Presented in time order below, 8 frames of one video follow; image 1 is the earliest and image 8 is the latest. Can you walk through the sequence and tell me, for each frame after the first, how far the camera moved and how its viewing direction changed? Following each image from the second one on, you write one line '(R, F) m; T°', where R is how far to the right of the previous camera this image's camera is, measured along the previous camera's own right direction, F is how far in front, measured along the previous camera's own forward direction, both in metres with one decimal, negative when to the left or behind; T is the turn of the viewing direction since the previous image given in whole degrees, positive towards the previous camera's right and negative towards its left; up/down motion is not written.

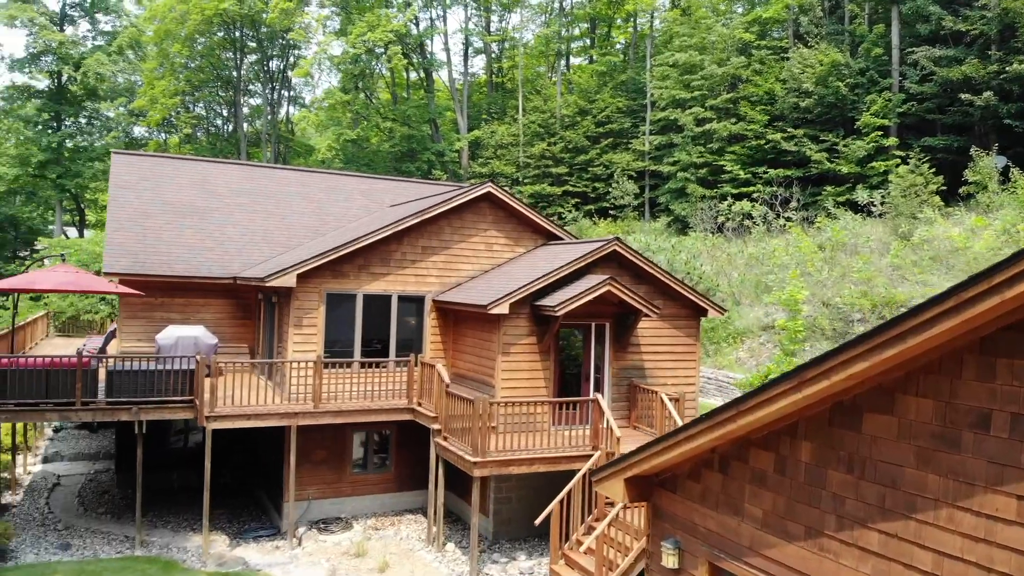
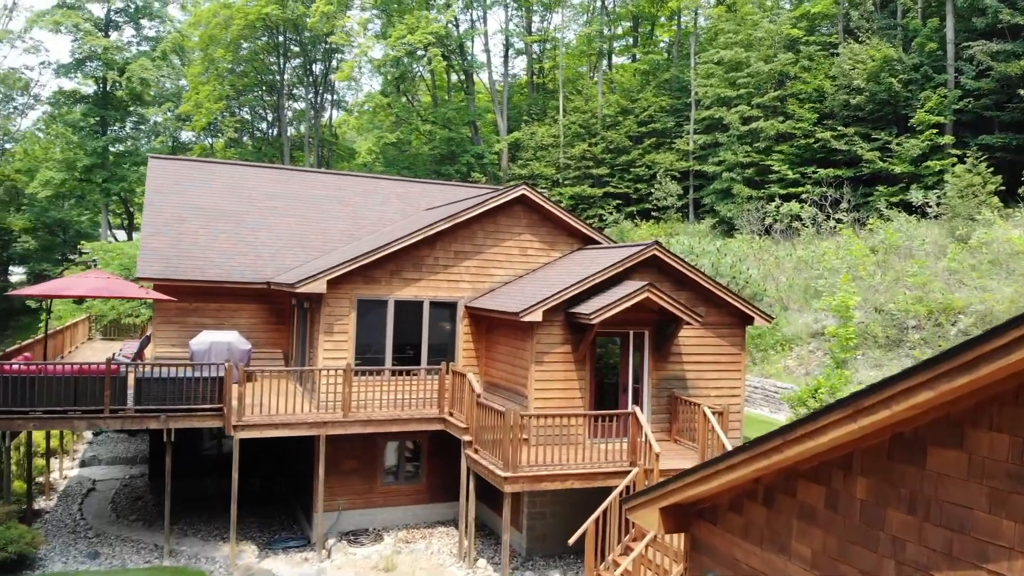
(+0.1, +0.5) m; -3°
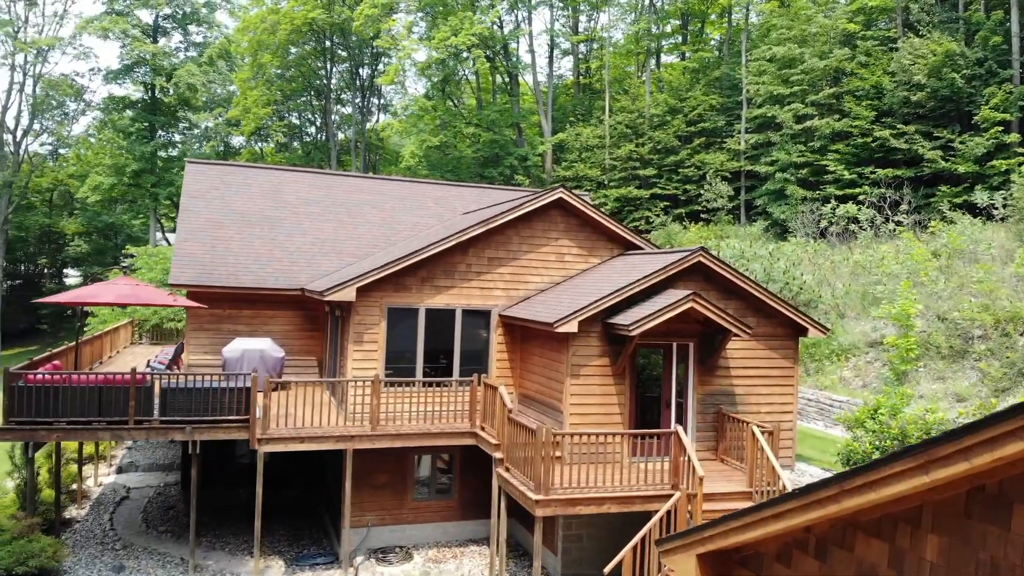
(+0.2, +0.6) m; -3°
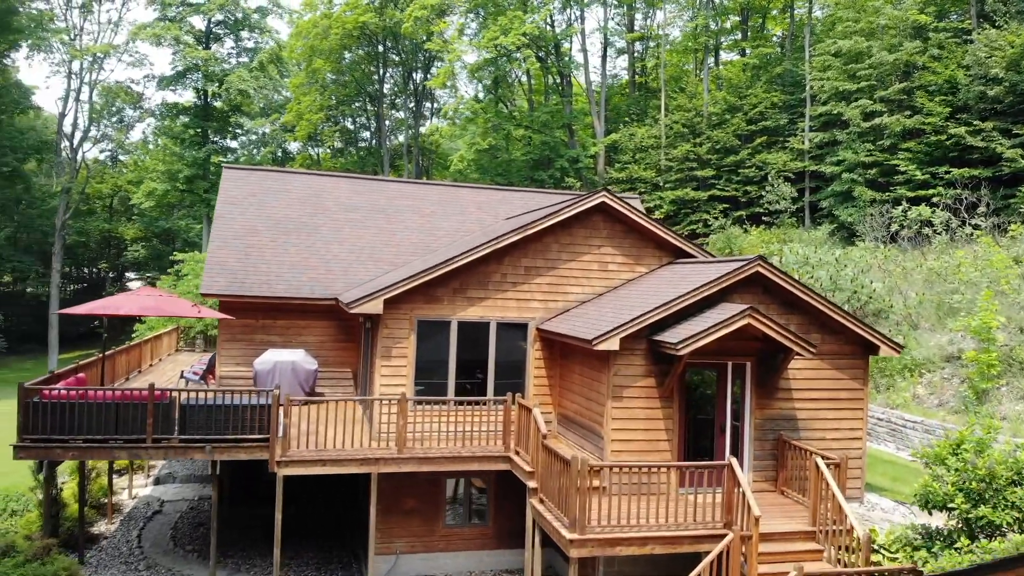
(+0.3, +0.9) m; -4°
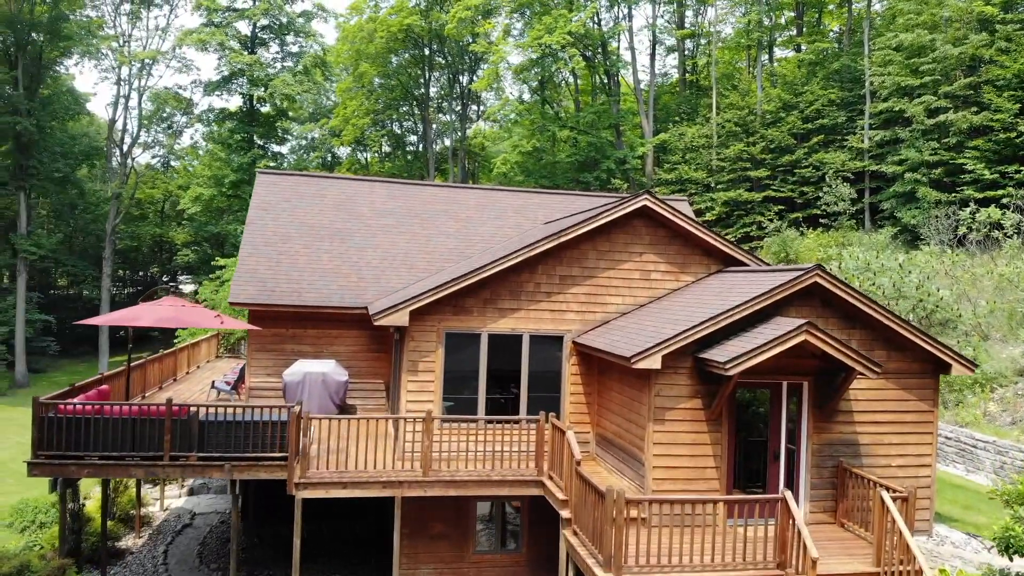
(+0.2, +0.8) m; -3°
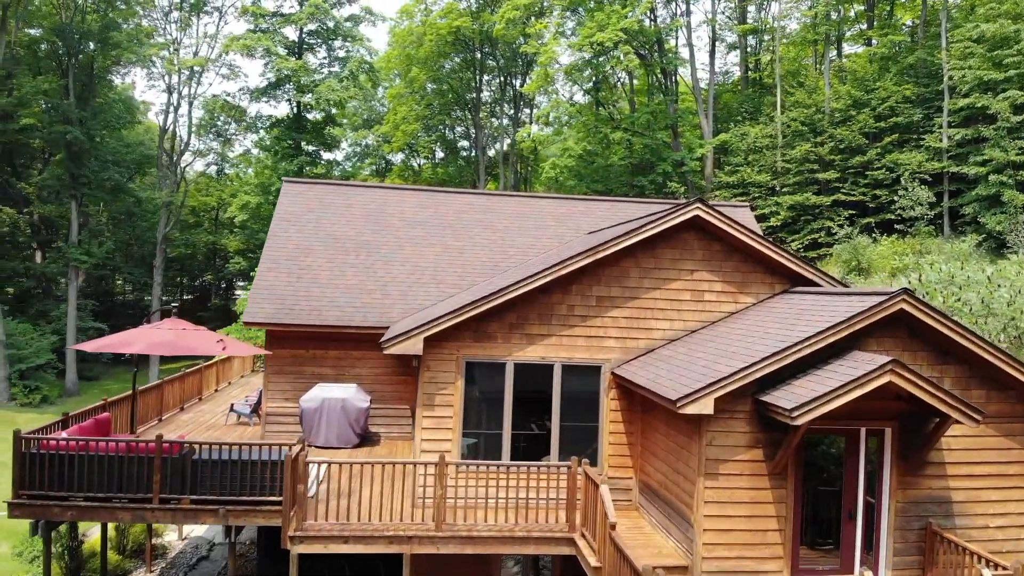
(+0.3, +1.4) m; -4°
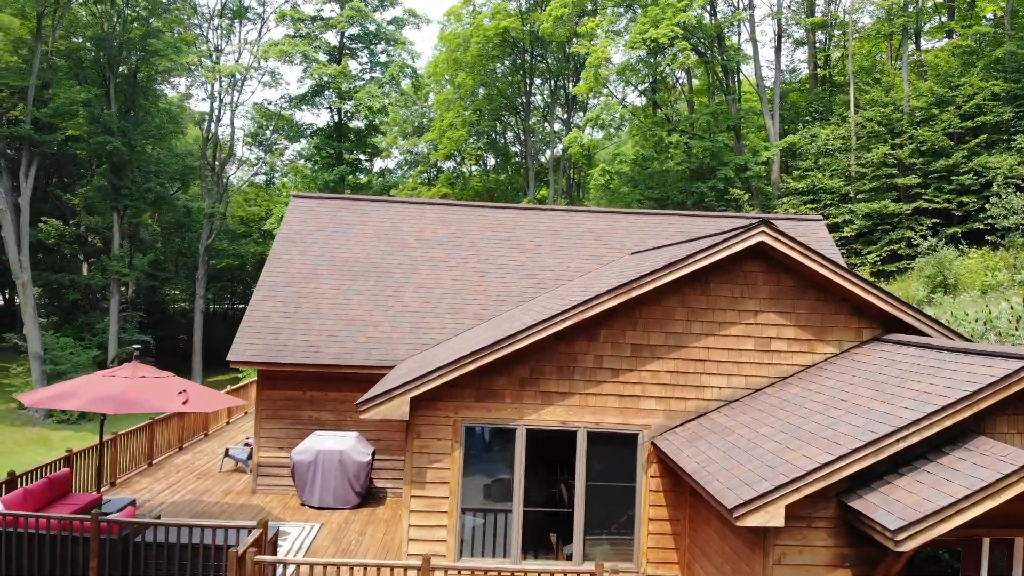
(+0.4, +2.0) m; -4°
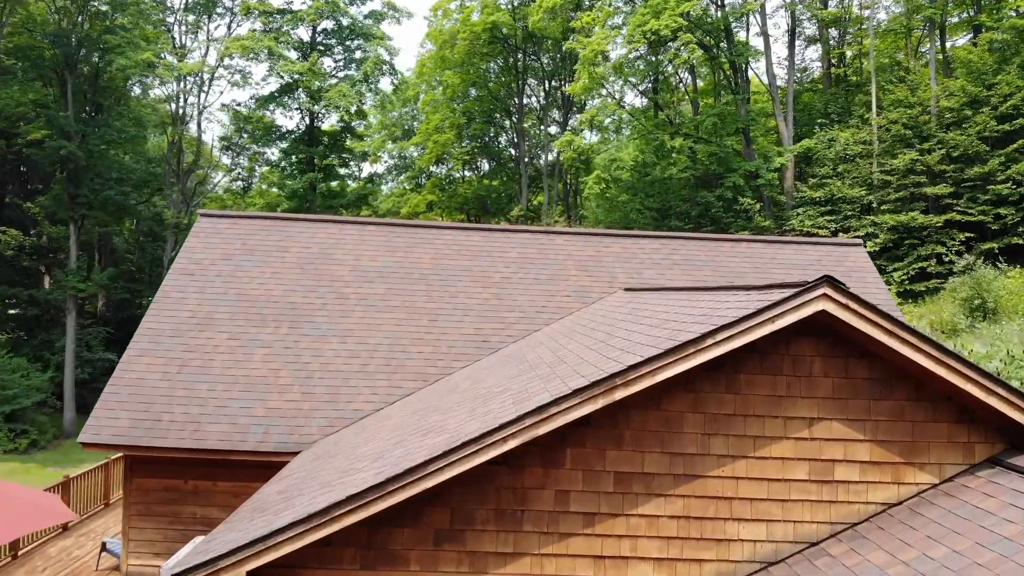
(+0.5, +2.9) m; 0°
